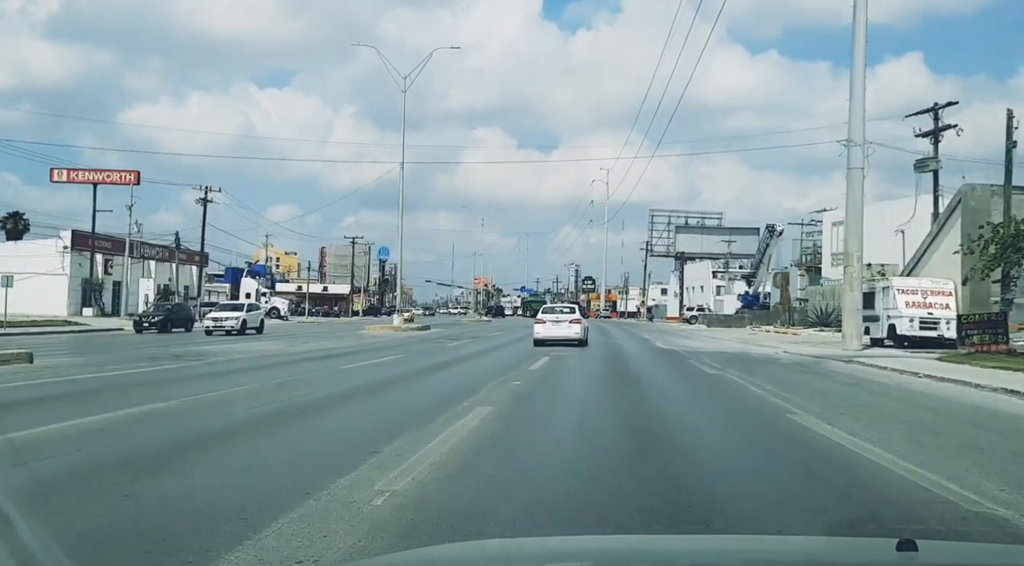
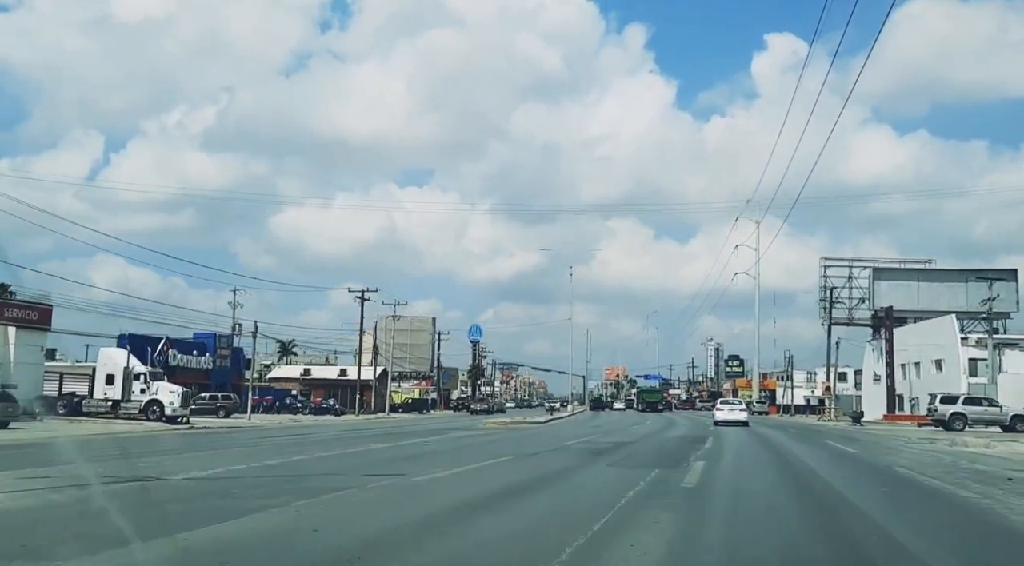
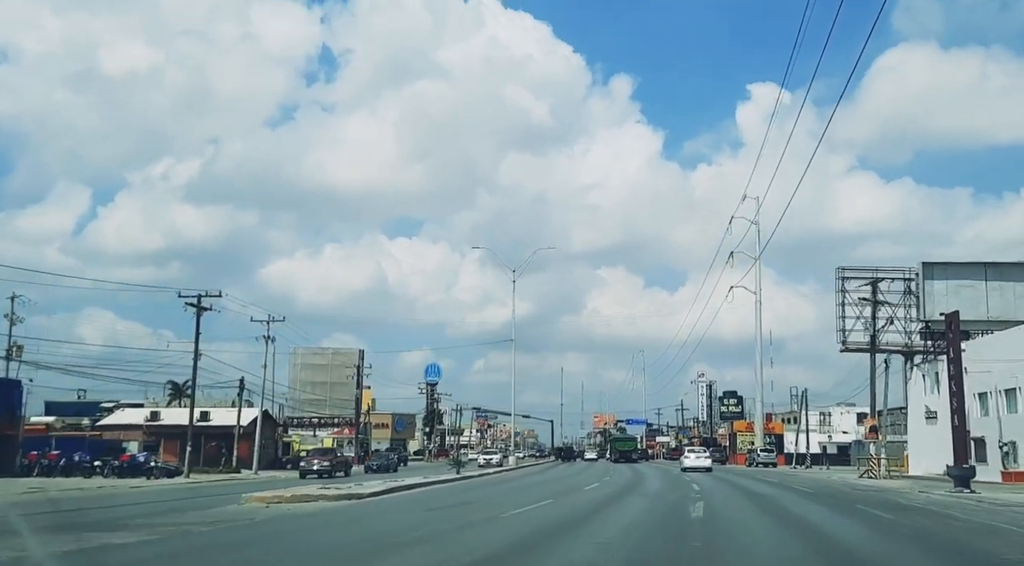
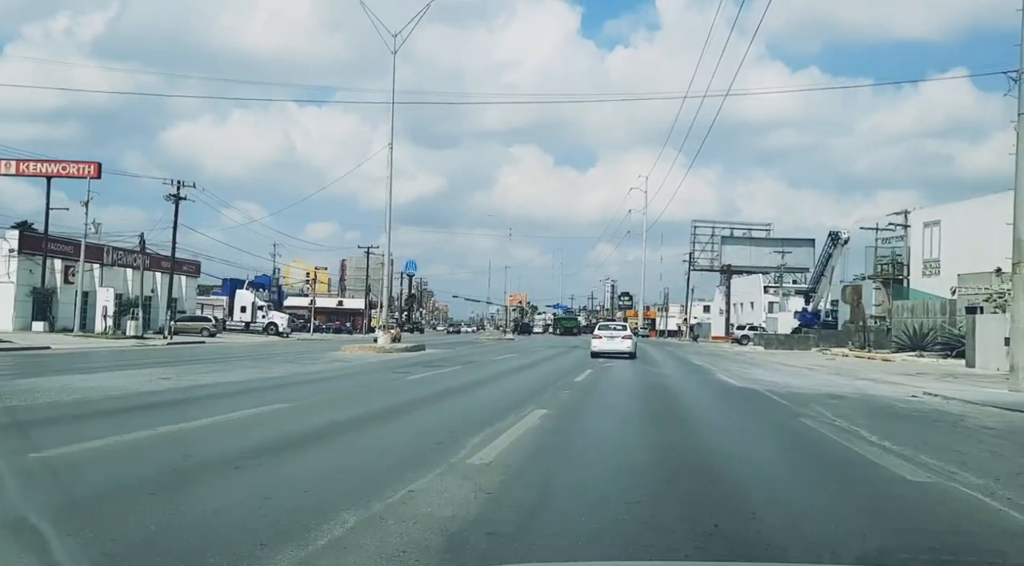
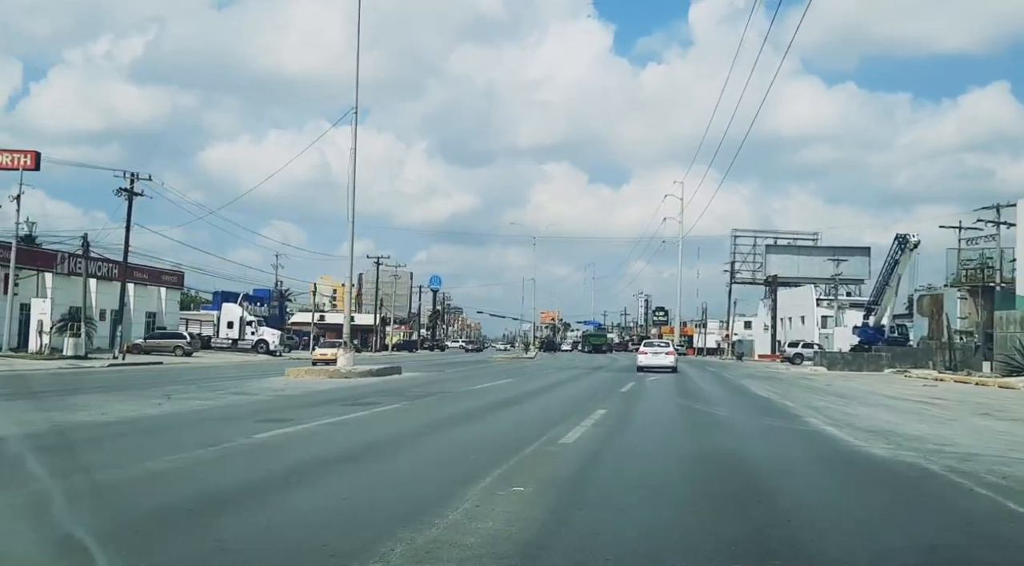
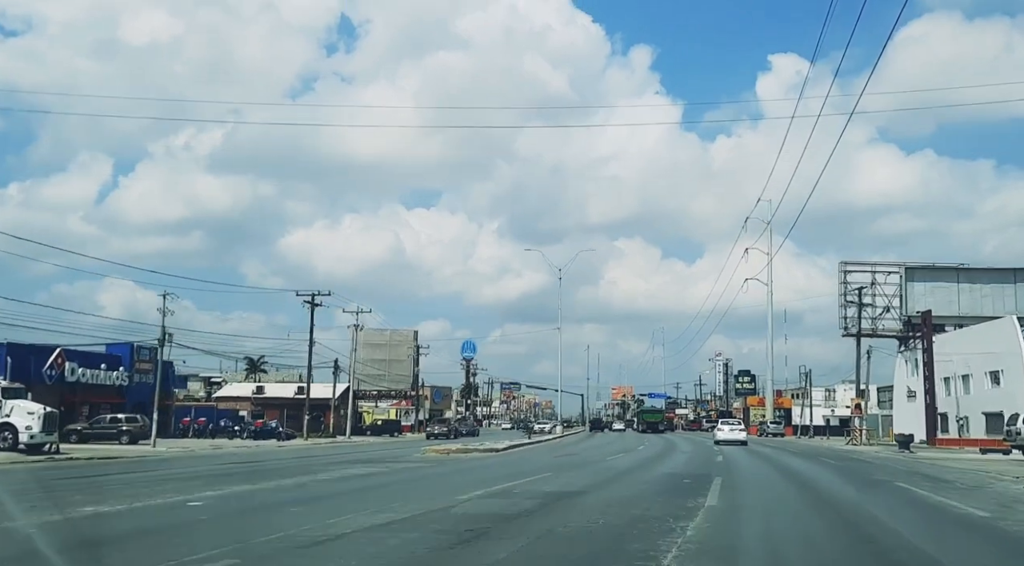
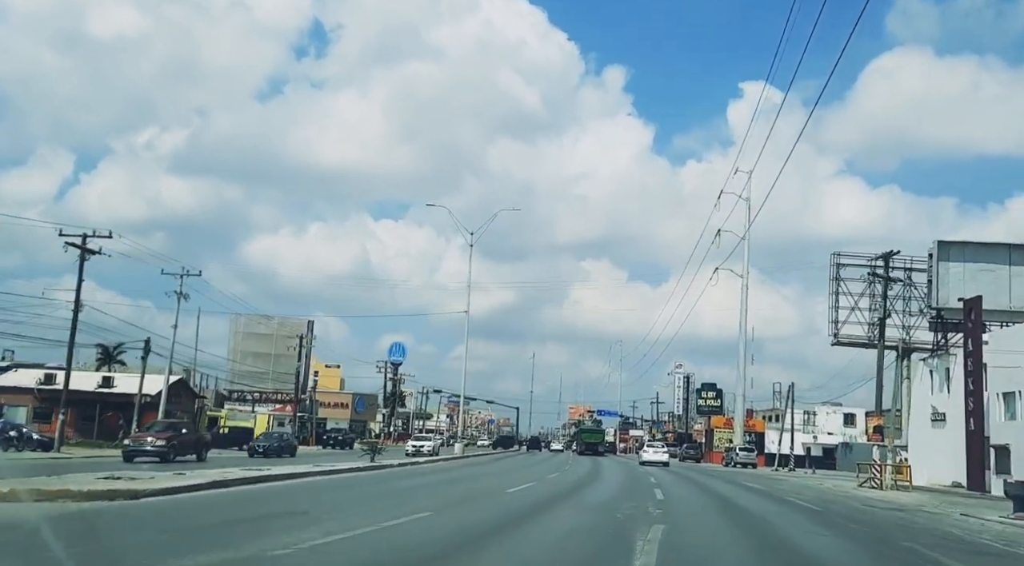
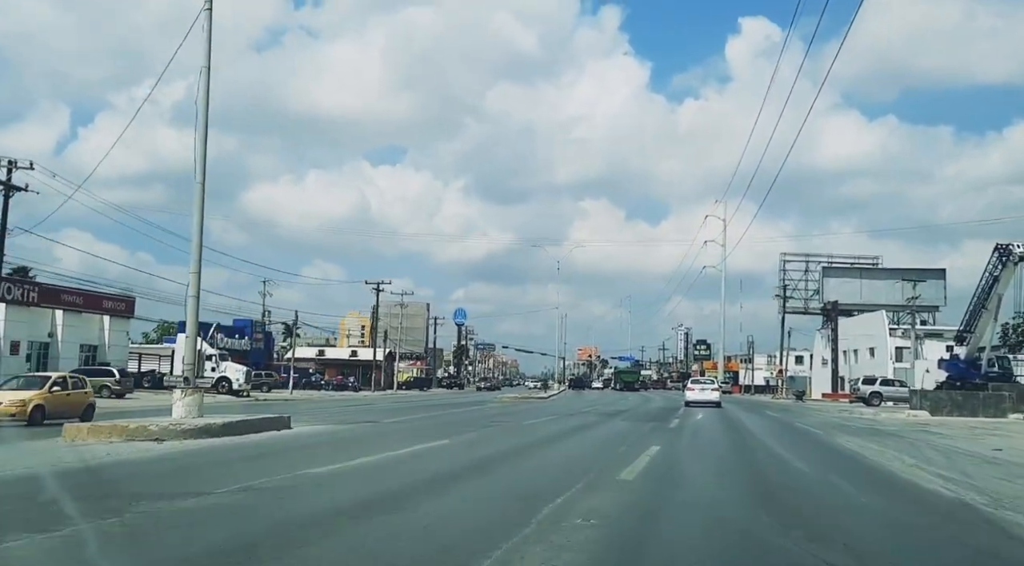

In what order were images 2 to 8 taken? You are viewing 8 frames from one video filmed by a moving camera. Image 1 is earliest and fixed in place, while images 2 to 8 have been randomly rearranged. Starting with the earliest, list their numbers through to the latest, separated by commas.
4, 5, 8, 2, 6, 3, 7
